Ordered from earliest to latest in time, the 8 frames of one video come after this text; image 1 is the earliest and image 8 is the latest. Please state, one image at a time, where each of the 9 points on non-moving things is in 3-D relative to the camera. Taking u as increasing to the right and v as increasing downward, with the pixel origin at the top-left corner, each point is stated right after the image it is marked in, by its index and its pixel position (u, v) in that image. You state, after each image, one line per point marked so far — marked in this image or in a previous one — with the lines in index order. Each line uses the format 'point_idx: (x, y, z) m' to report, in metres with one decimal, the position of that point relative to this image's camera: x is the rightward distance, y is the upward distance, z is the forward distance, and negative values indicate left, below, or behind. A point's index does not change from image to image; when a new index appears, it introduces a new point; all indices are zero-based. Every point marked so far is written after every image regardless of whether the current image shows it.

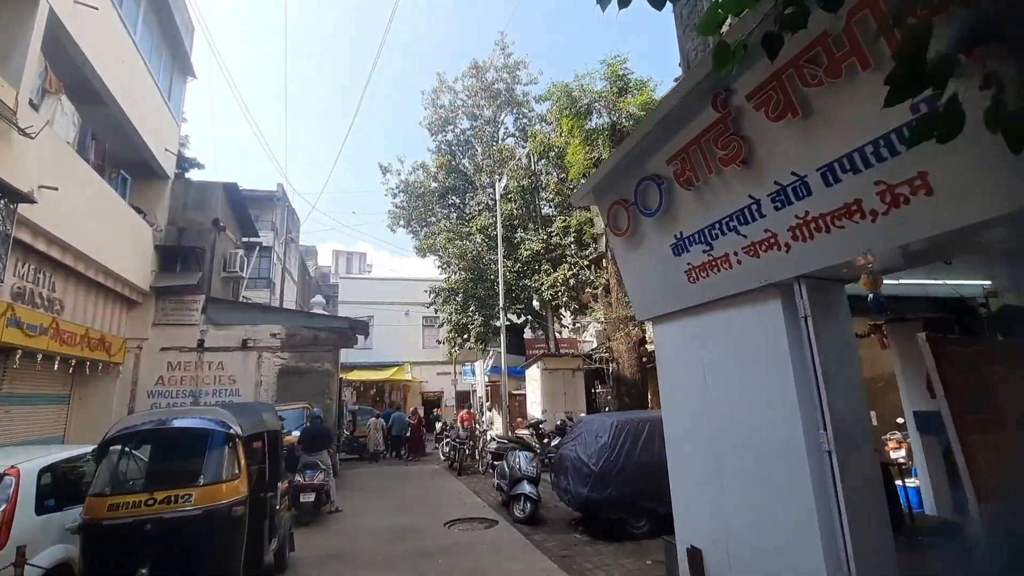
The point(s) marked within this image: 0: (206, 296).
0: (-8.0, -0.2, +12.8) m
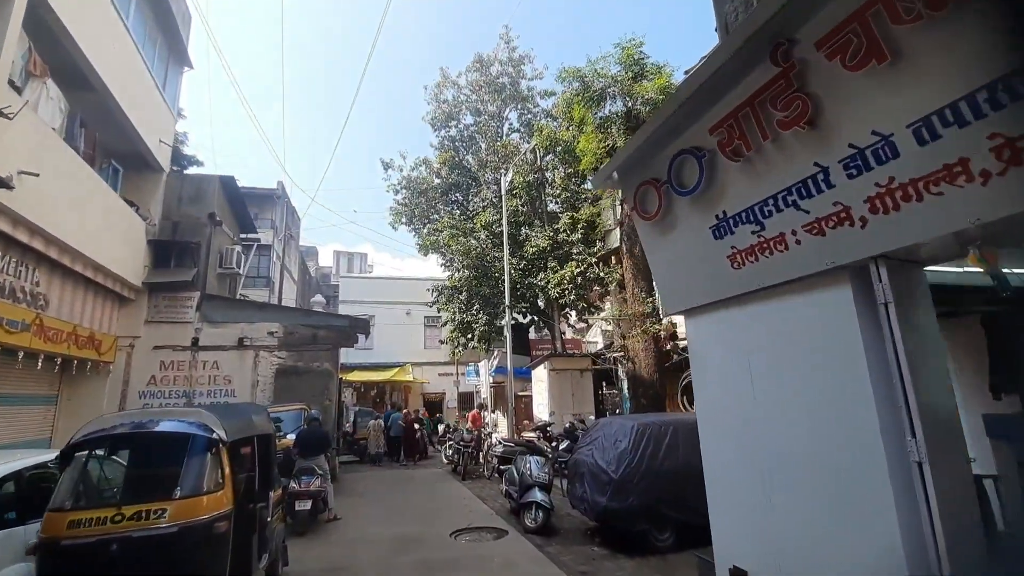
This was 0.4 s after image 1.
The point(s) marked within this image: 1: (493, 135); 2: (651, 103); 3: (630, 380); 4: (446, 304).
0: (-7.9, -0.1, +12.3) m
1: (-0.8, +5.9, +18.9) m
2: (+2.5, +3.3, +8.6) m
3: (+2.0, -1.6, +8.2) m
4: (-2.3, -0.6, +17.0) m
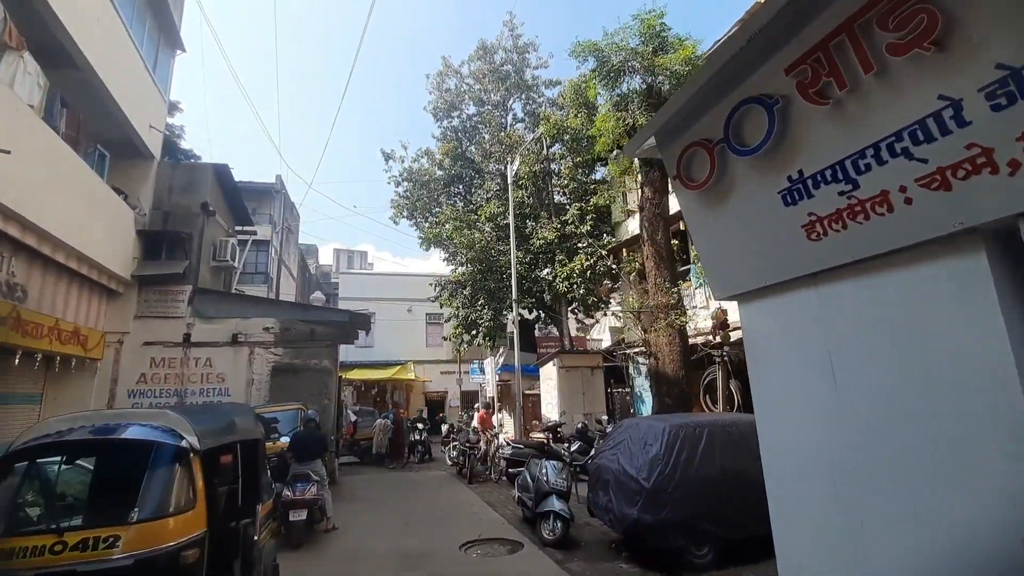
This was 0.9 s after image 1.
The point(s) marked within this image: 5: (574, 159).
0: (-7.6, 0.0, +11.7) m
1: (-0.6, +6.1, +18.2) m
2: (+2.7, +3.4, +8.0) m
3: (+2.2, -1.4, +7.6) m
4: (-2.1, -0.4, +16.4) m
5: (+2.0, +4.1, +15.5) m
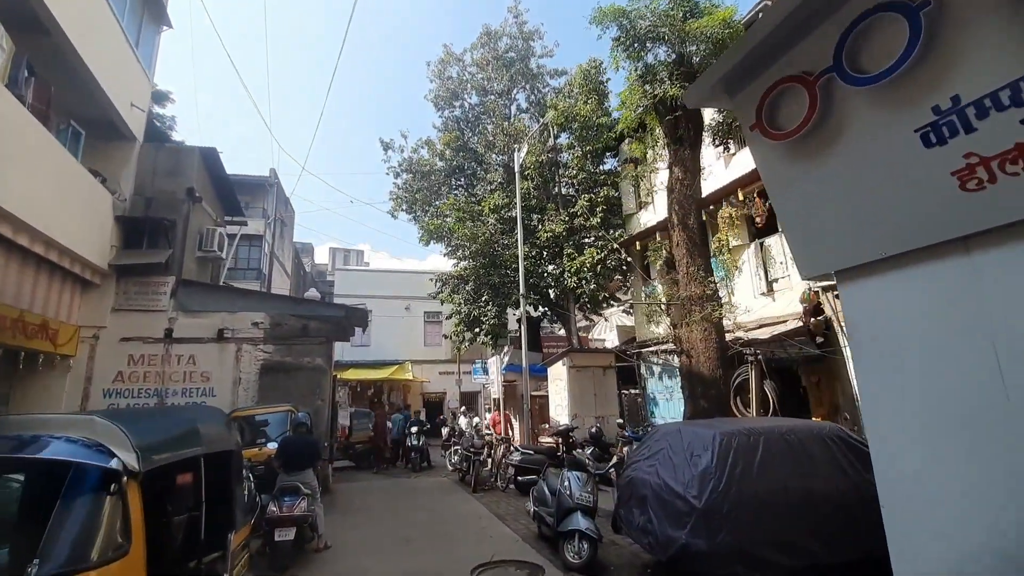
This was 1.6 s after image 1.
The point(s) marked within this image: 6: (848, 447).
0: (-7.5, +0.2, +10.8) m
1: (-0.4, +6.2, +17.4) m
2: (+2.9, +3.6, +7.2) m
3: (+2.4, -1.3, +6.8) m
4: (-2.0, -0.3, +15.6) m
5: (+2.2, +4.2, +14.7) m
6: (+3.5, -1.6, +5.0) m
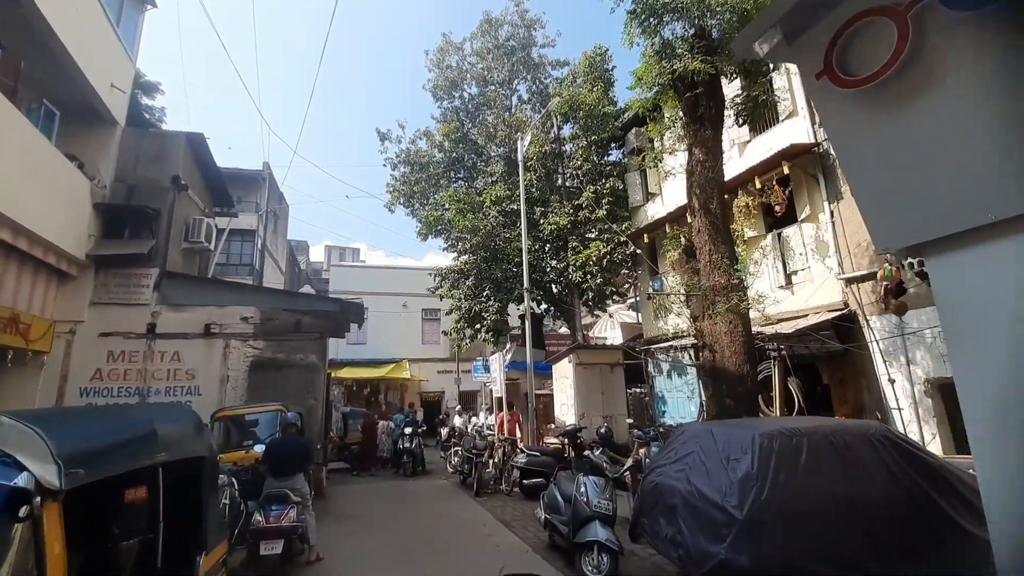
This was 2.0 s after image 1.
0: (-7.4, +0.4, +10.2) m
1: (-0.3, +6.4, +16.9) m
2: (+3.0, +3.7, +6.7) m
3: (+2.5, -1.1, +6.3) m
4: (-1.9, -0.1, +15.0) m
5: (+2.2, +4.4, +14.2) m
6: (+3.6, -1.5, +4.5) m
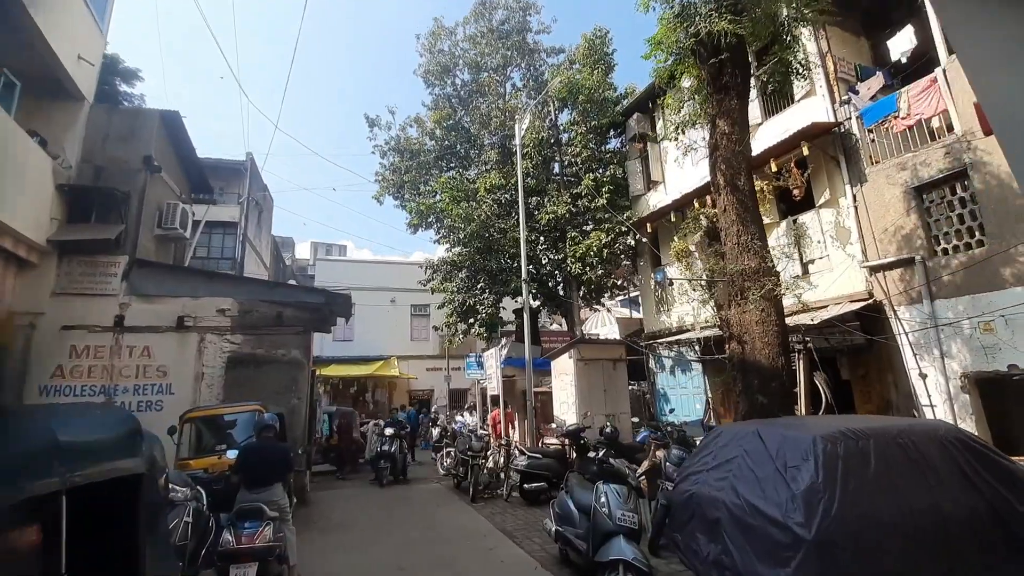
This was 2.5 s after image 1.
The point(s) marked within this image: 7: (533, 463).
0: (-7.4, +0.6, +9.4) m
1: (-0.5, +6.6, +16.2) m
2: (+3.1, +3.9, +6.1) m
3: (+2.6, -0.9, +5.7) m
4: (-2.1, +0.1, +14.3) m
5: (+2.1, +4.6, +13.6) m
6: (+3.7, -1.3, +3.9) m
7: (+0.4, -3.0, +8.4) m
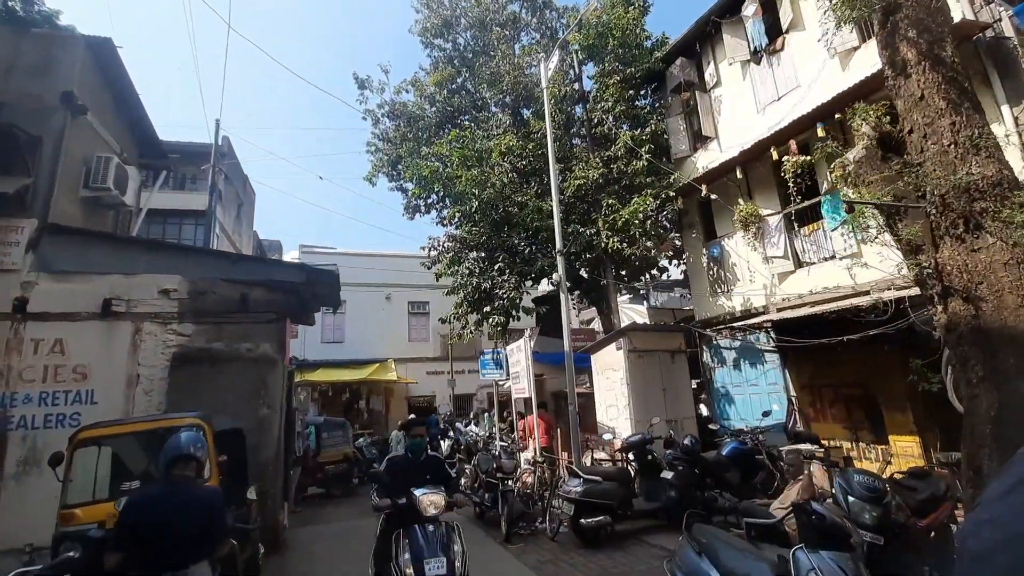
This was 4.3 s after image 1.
0: (-6.8, +0.9, +7.0) m
1: (-0.2, +6.9, +14.0) m
2: (+3.7, +4.5, +4.0) m
3: (+3.3, -0.4, +3.5) m
4: (-1.6, +0.5, +12.0) m
5: (+2.5, +5.0, +11.5) m
6: (+4.4, -0.7, +1.8) m
7: (+1.0, -2.6, +6.2) m
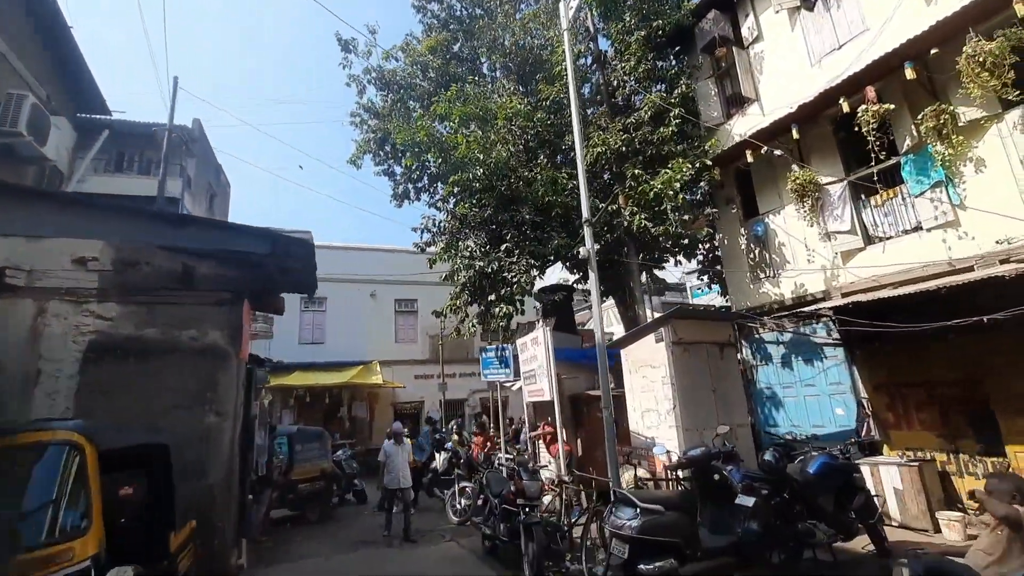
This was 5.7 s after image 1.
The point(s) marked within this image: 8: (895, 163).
0: (-6.5, +1.3, +5.3) m
1: (-0.1, +7.2, +12.6) m
2: (+4.0, +4.8, +2.6) m
3: (+3.6, 0.0, +2.0) m
4: (-1.4, +0.8, +10.4) m
5: (+2.7, +5.3, +10.0) m
6: (+4.9, -0.4, +0.3) m
7: (+1.3, -2.2, +4.6) m
8: (+5.4, +1.8, +6.9) m
